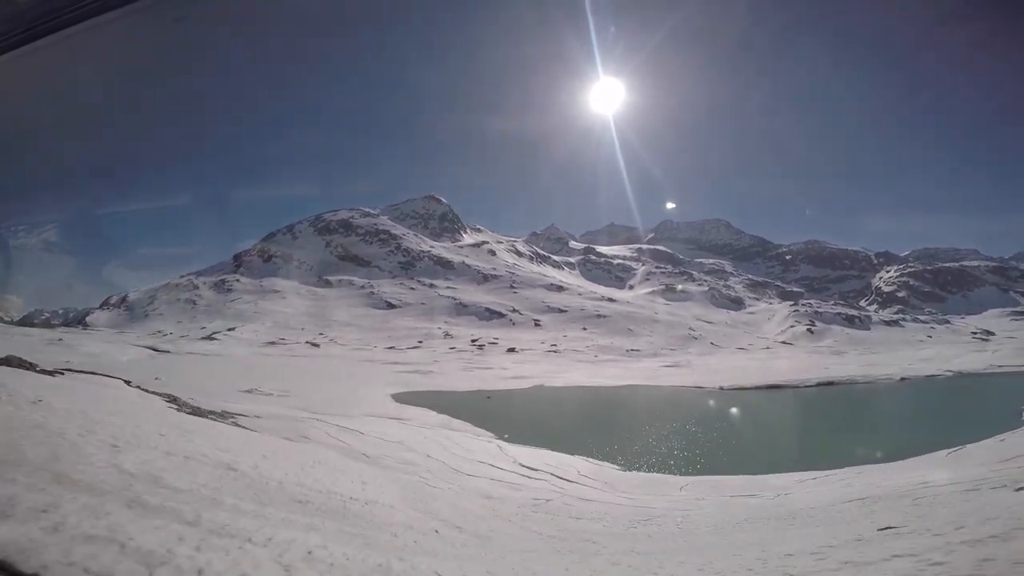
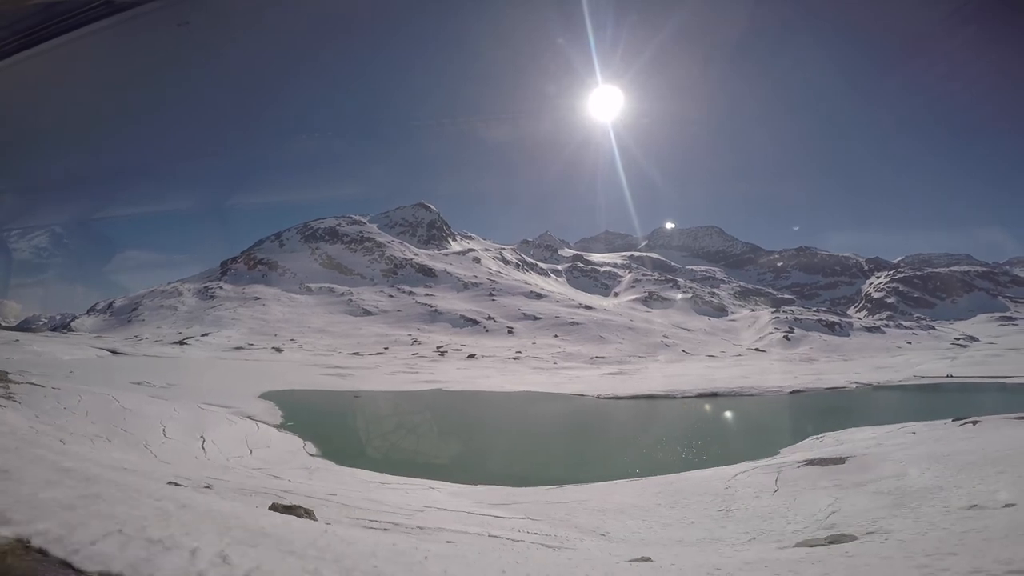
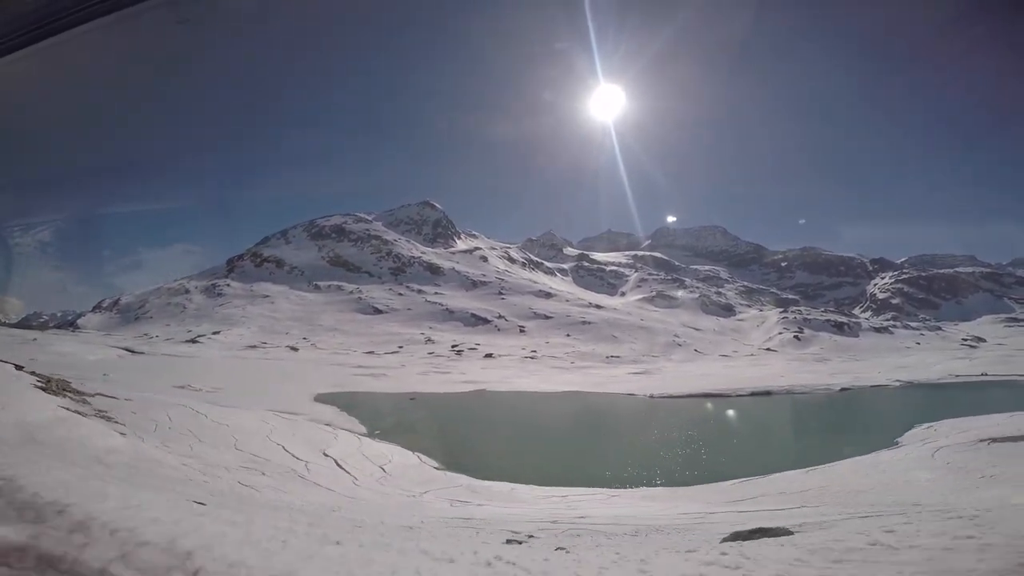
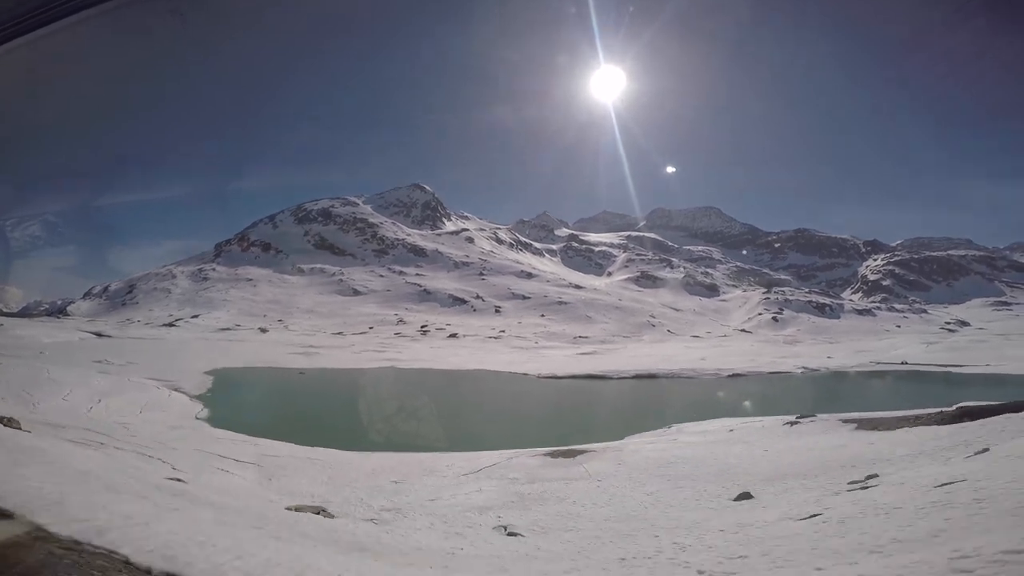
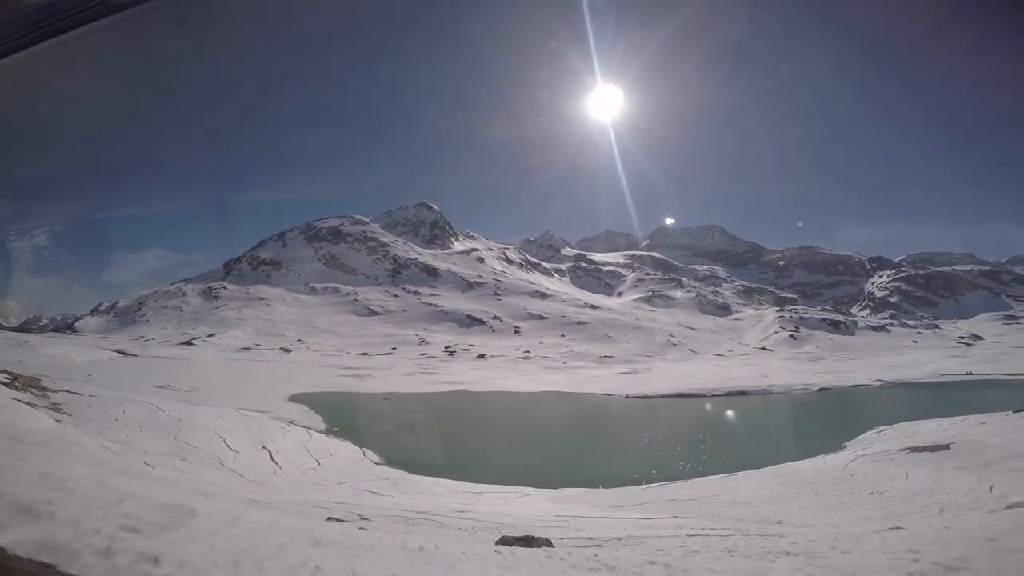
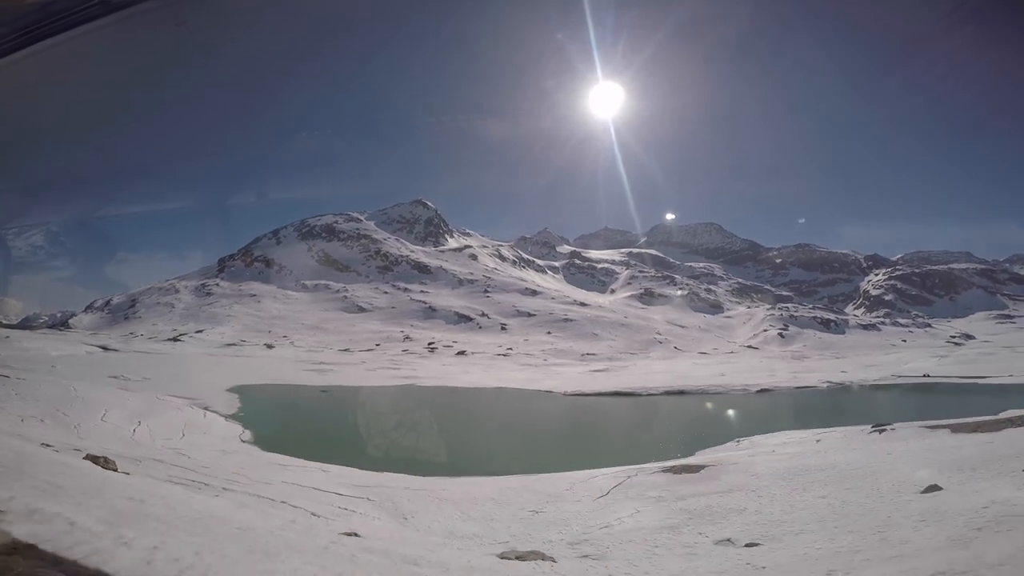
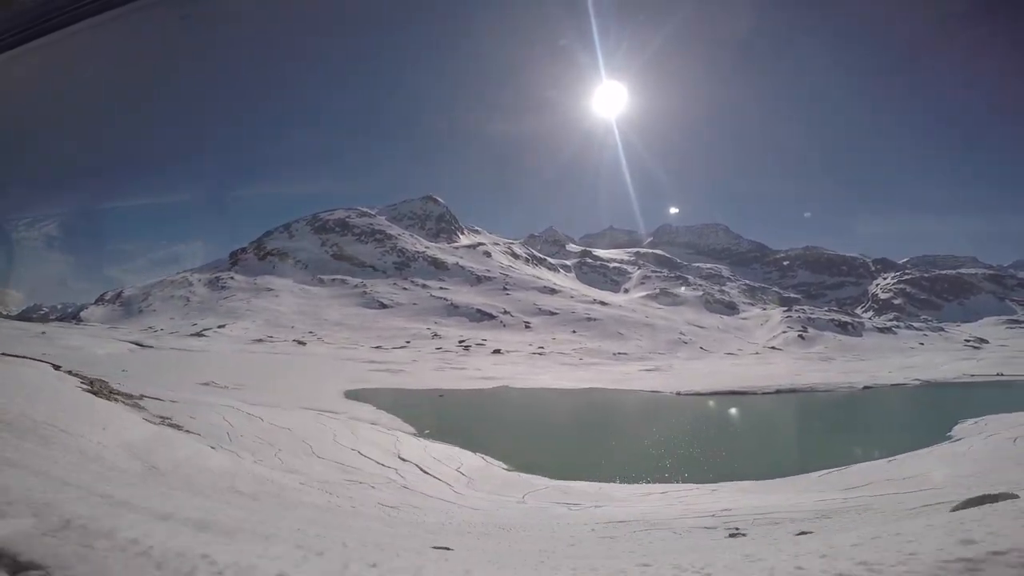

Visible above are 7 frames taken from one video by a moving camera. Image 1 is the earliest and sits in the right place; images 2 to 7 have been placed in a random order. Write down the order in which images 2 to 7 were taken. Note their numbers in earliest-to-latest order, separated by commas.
7, 3, 5, 2, 6, 4
